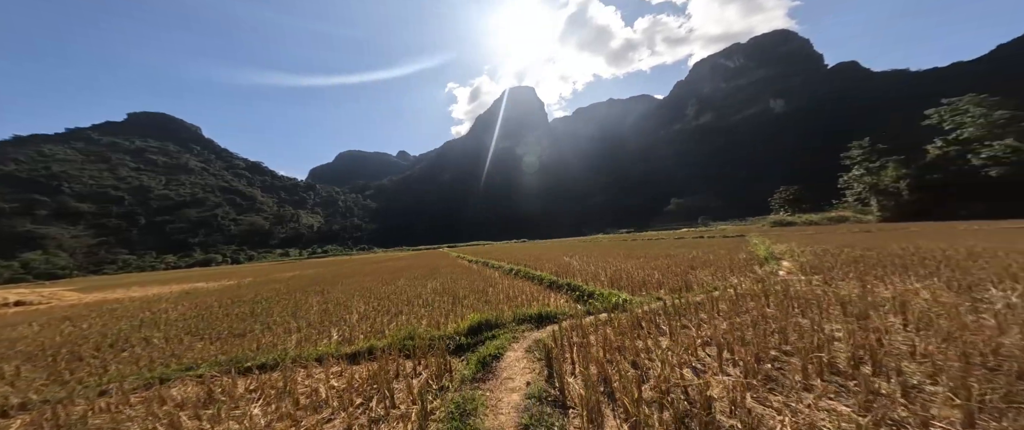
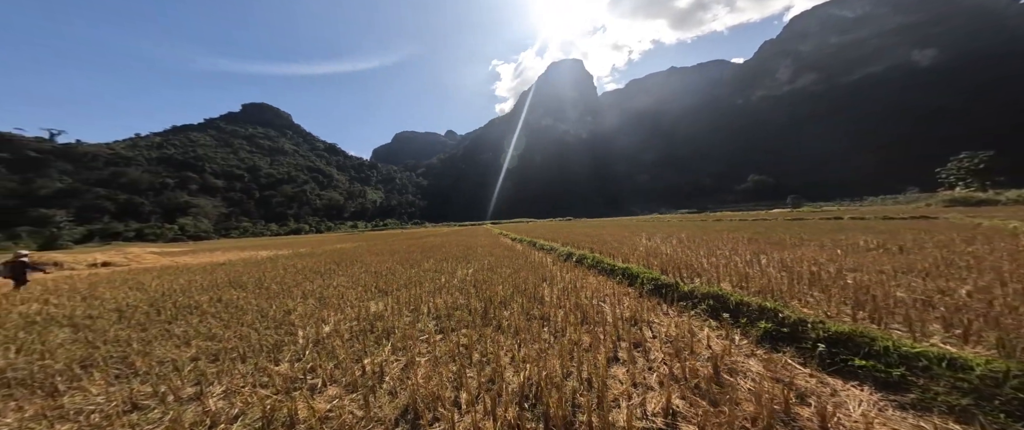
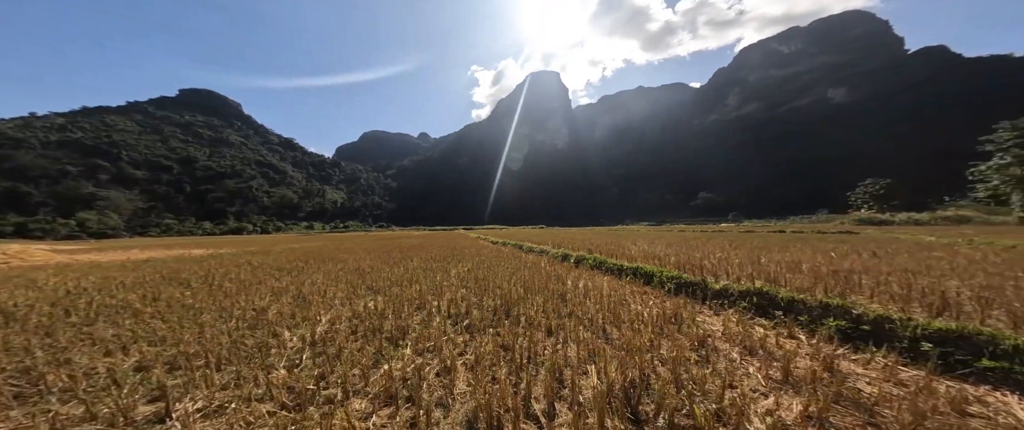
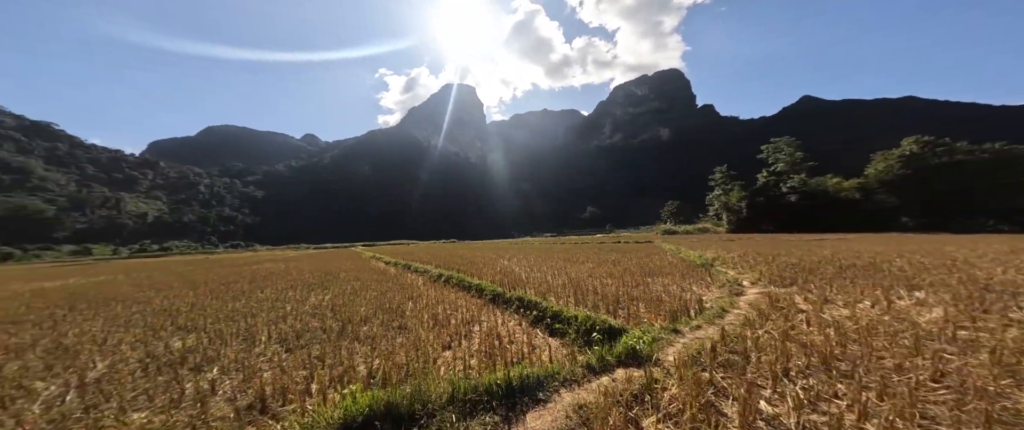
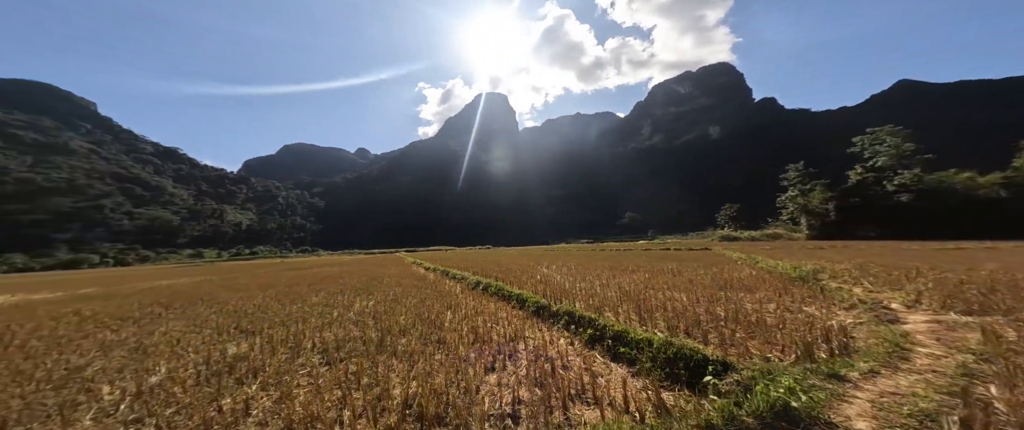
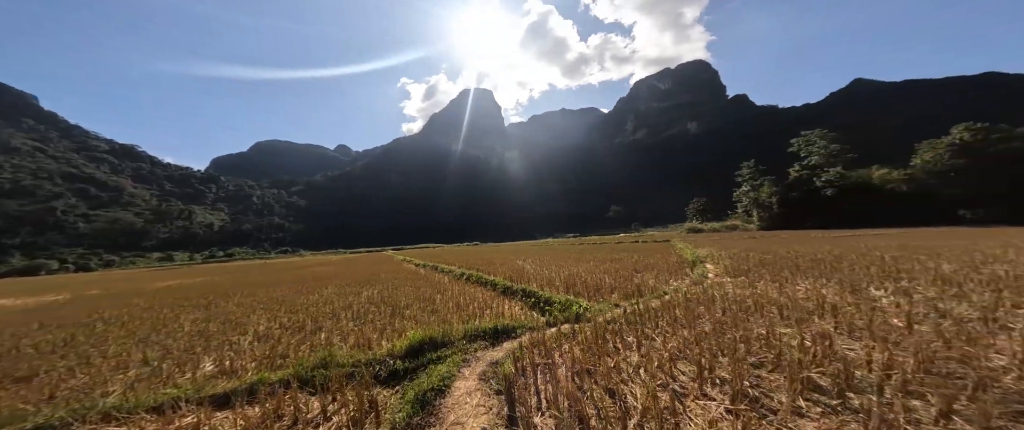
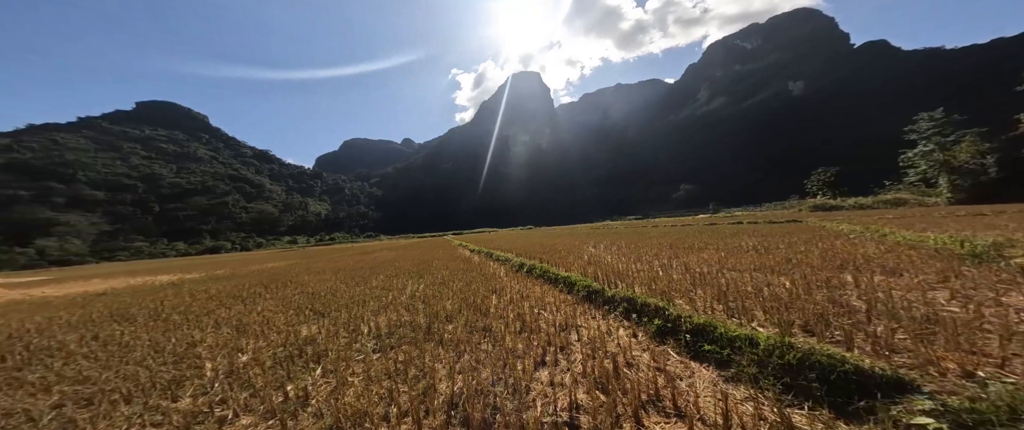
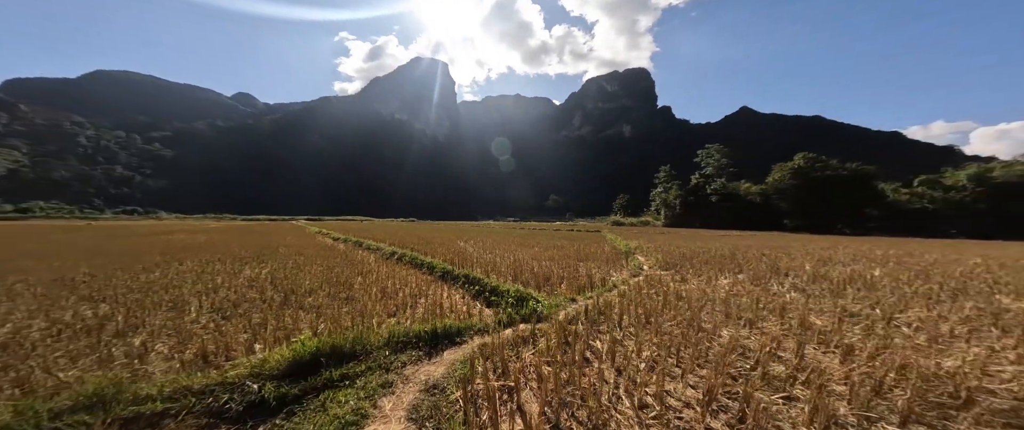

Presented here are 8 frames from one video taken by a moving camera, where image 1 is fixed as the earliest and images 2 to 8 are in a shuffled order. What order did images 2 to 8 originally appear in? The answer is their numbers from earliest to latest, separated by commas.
6, 8, 4, 5, 7, 2, 3
